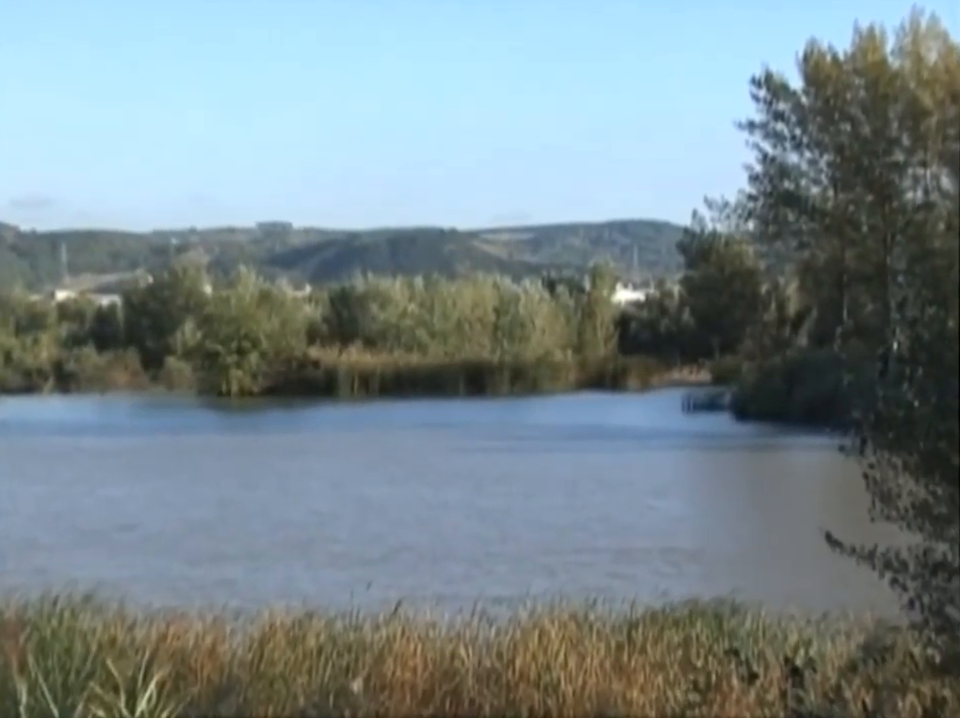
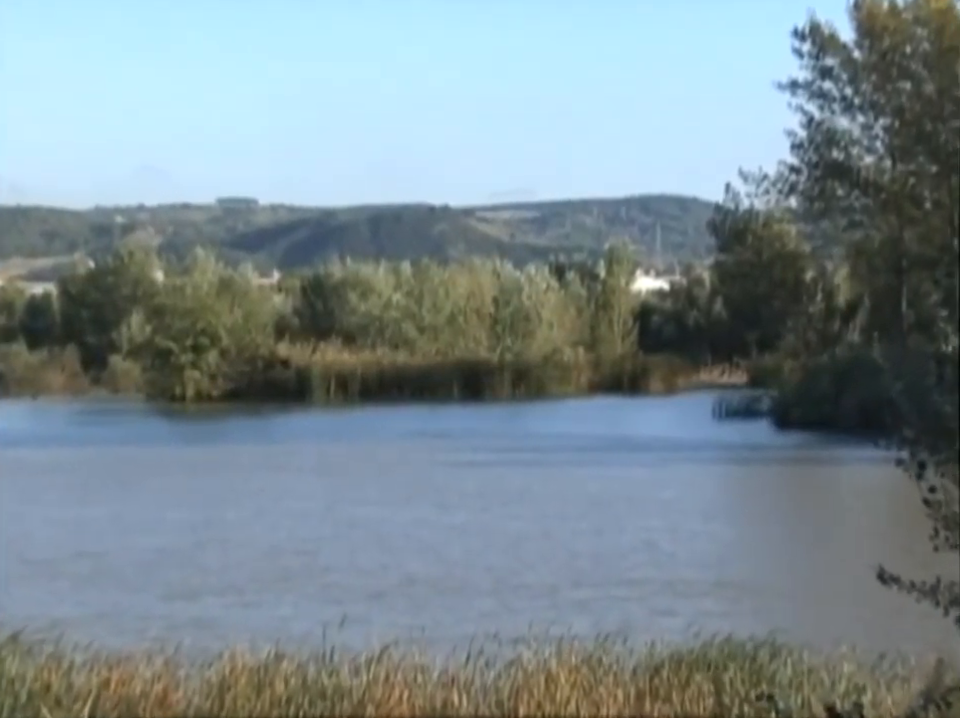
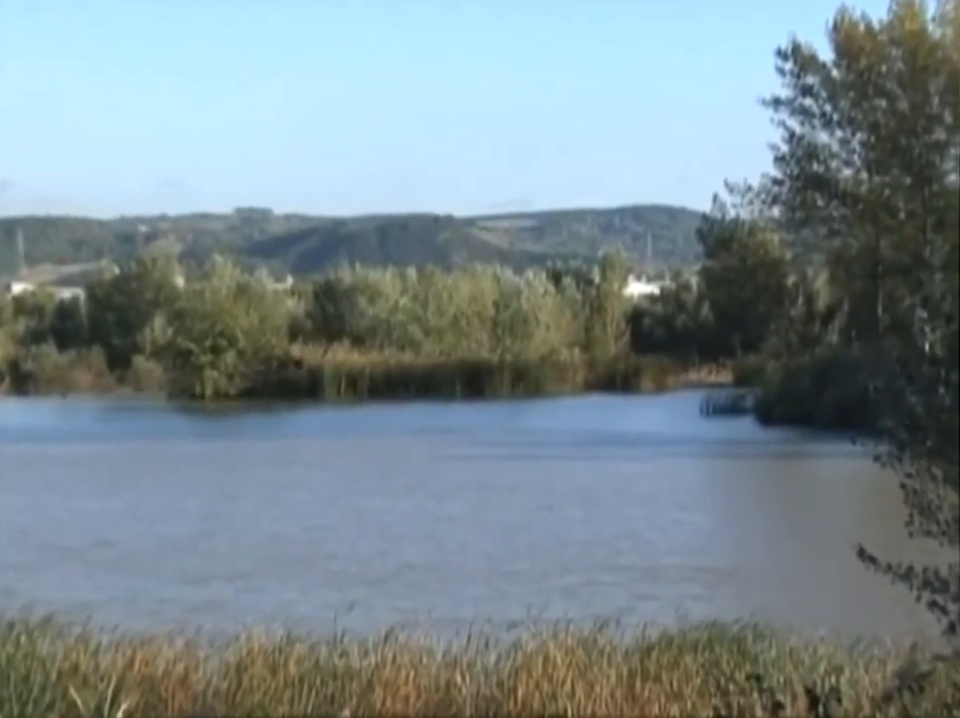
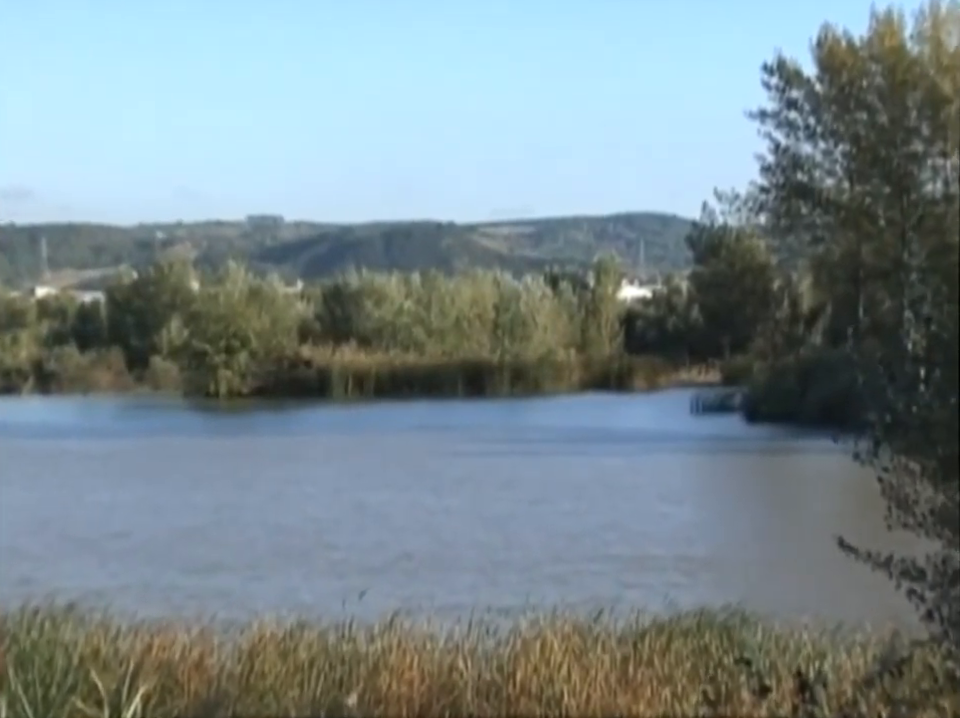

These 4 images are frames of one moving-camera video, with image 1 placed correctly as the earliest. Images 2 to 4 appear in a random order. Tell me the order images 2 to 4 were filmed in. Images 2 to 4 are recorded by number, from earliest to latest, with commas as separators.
4, 3, 2
